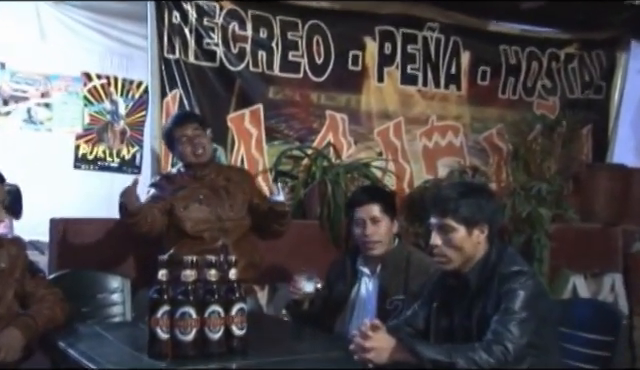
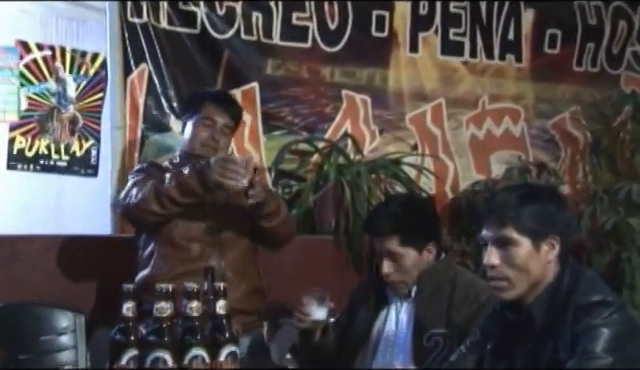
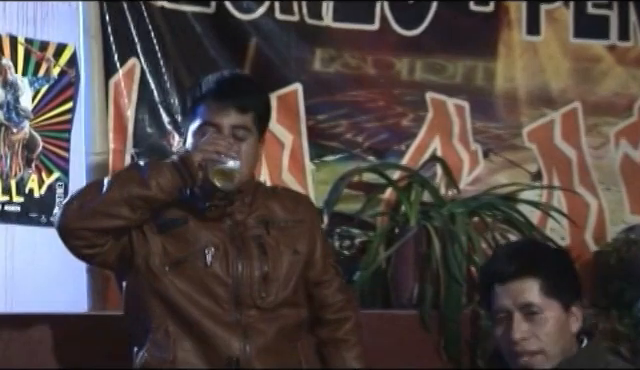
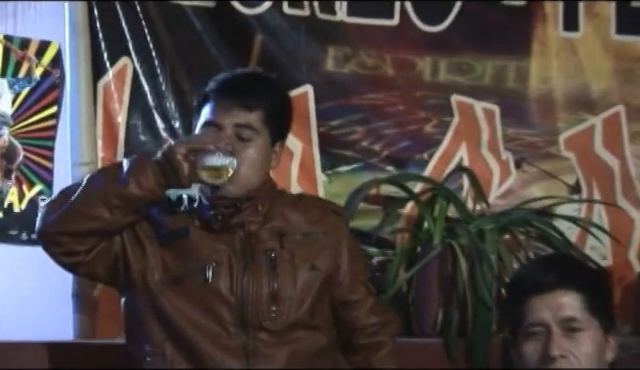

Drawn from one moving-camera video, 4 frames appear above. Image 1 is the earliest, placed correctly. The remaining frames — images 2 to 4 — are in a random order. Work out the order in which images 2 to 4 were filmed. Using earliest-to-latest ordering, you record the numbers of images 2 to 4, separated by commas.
2, 3, 4
